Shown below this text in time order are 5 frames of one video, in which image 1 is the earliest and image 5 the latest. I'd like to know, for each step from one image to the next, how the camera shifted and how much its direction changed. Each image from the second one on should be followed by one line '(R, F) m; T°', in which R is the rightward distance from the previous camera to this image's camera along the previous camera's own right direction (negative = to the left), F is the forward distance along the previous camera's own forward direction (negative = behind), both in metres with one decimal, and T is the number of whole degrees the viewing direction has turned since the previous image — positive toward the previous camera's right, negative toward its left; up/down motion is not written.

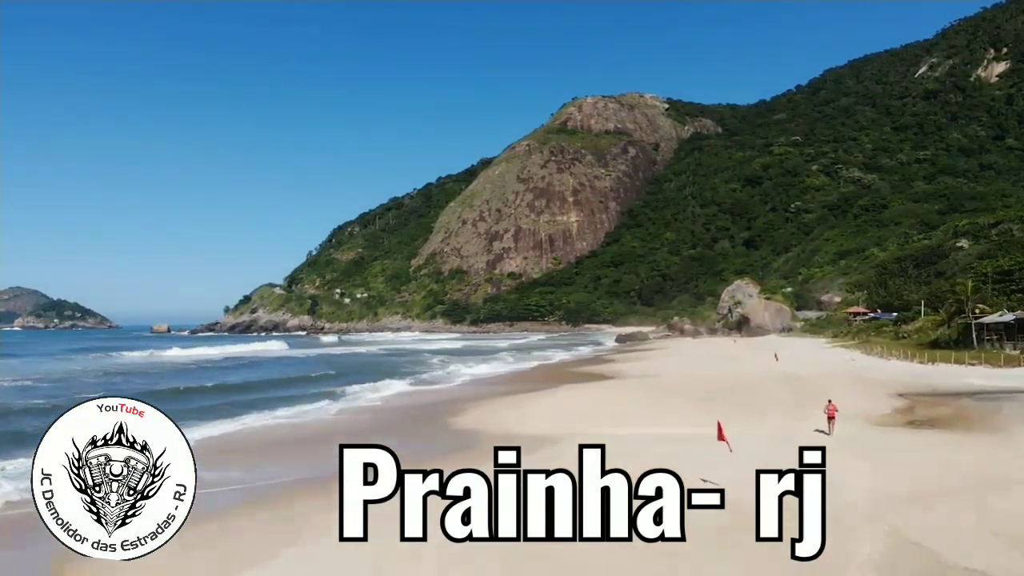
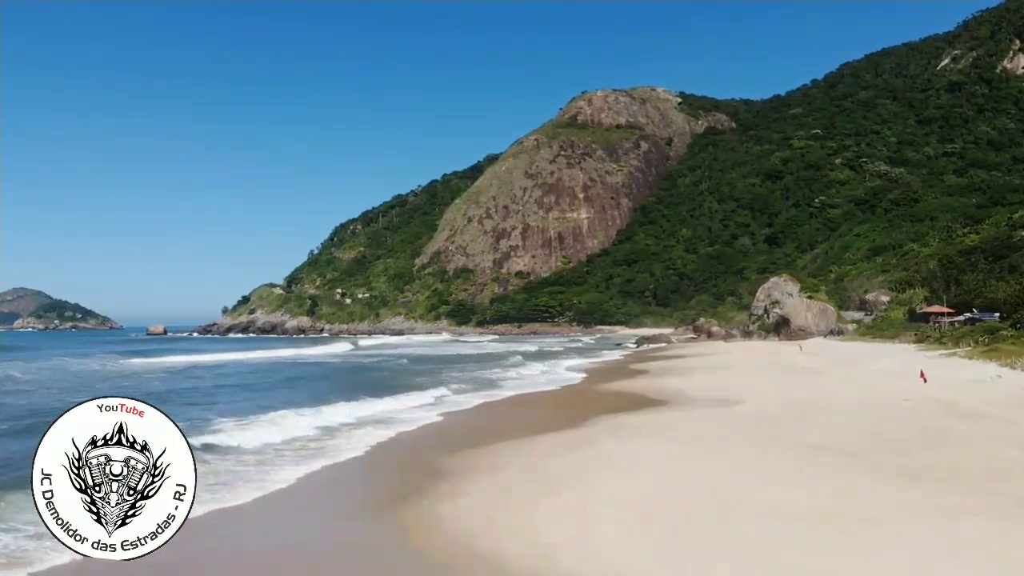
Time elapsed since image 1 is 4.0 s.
(-1.3, +5.0) m; 0°
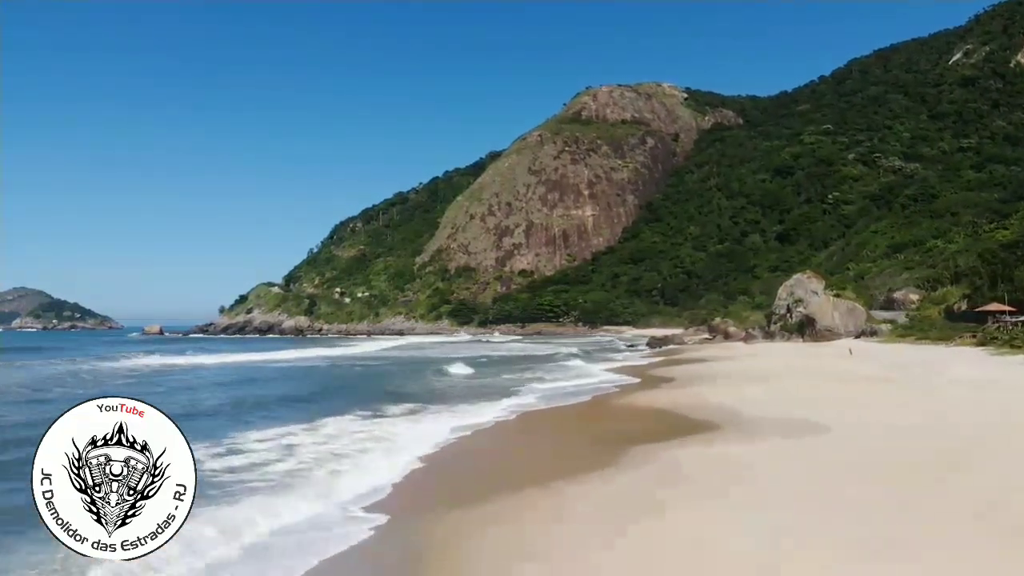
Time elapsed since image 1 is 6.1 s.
(-0.7, +2.9) m; 0°
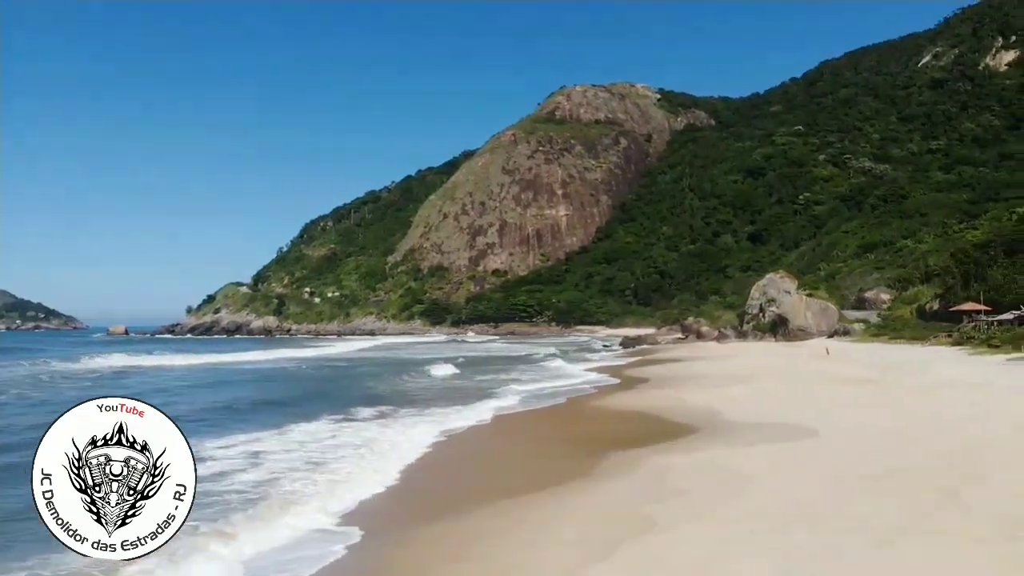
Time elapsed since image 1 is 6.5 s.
(+0.1, +0.9) m; +2°
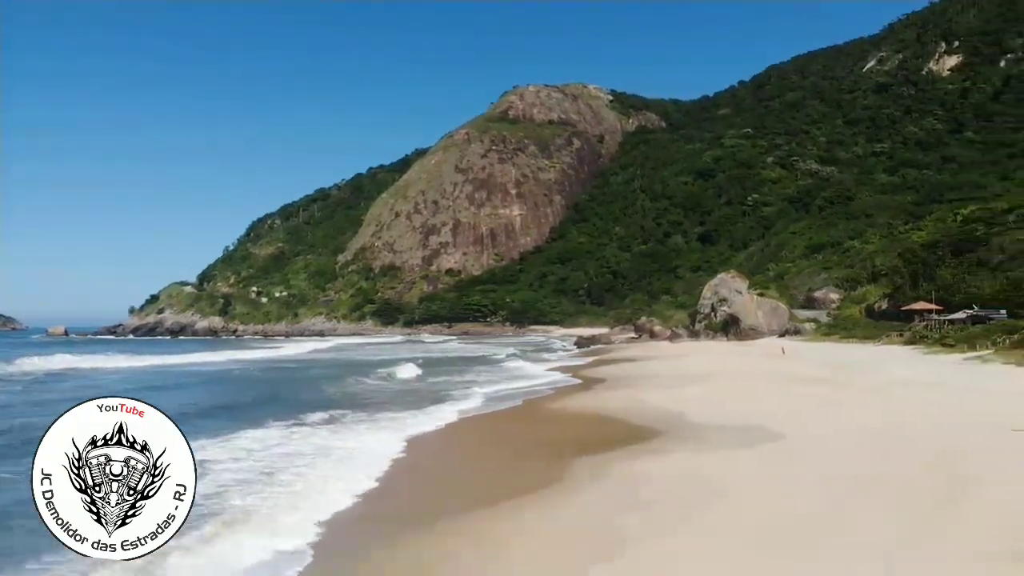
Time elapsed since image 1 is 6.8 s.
(-0.2, +0.6) m; +4°
